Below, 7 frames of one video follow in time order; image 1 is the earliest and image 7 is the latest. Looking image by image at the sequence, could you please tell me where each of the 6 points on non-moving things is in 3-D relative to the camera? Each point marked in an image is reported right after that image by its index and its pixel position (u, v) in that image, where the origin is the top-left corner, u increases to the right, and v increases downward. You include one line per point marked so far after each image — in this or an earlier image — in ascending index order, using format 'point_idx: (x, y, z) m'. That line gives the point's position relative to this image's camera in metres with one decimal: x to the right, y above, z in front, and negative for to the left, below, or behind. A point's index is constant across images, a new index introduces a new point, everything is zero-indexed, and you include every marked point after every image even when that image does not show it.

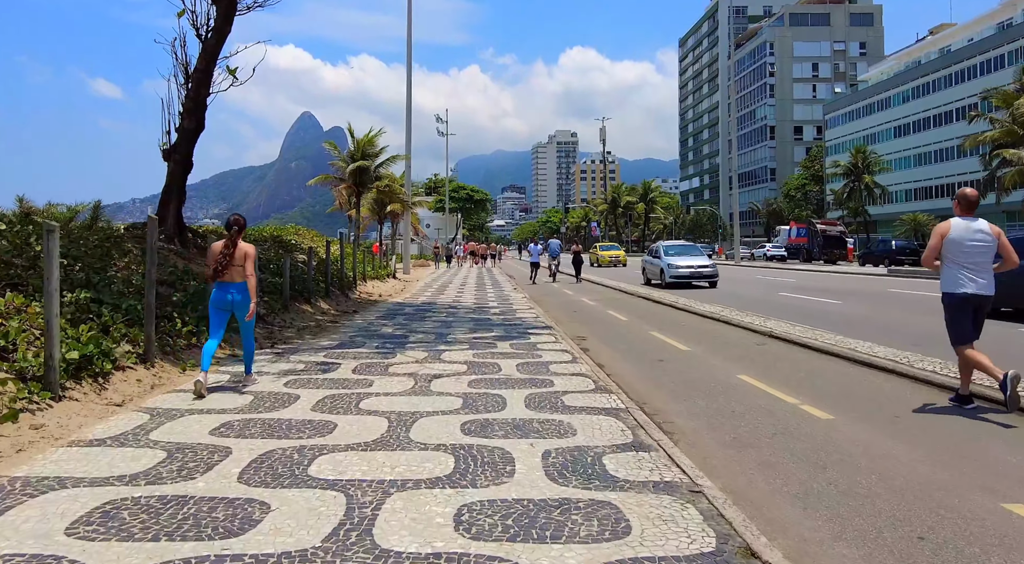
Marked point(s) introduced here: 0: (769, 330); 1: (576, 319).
0: (+4.0, -0.8, +11.6) m
1: (+1.2, -0.8, +14.0) m
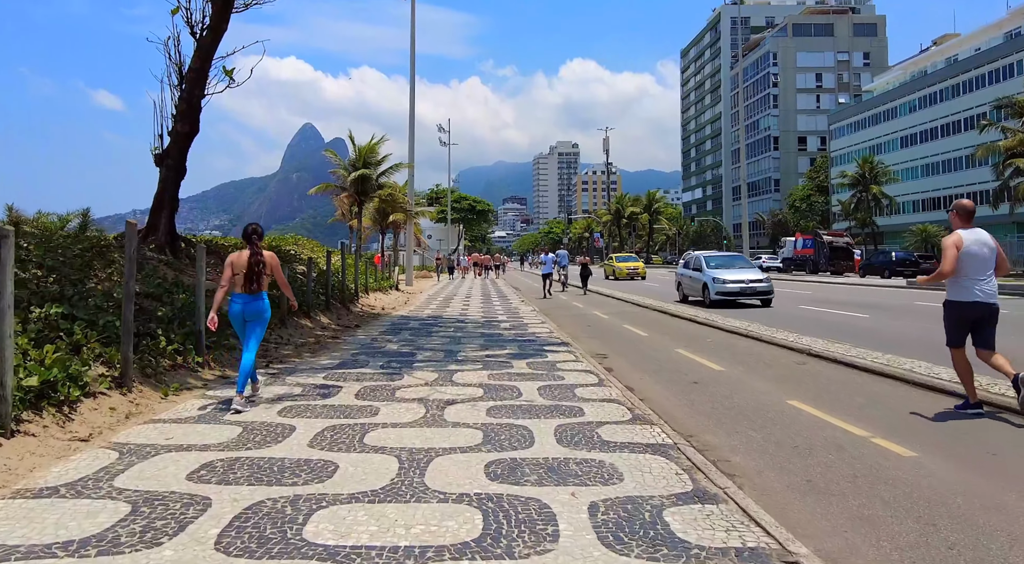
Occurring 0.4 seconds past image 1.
0: (+4.2, -1.0, +10.7) m
1: (+1.4, -1.0, +13.1) m
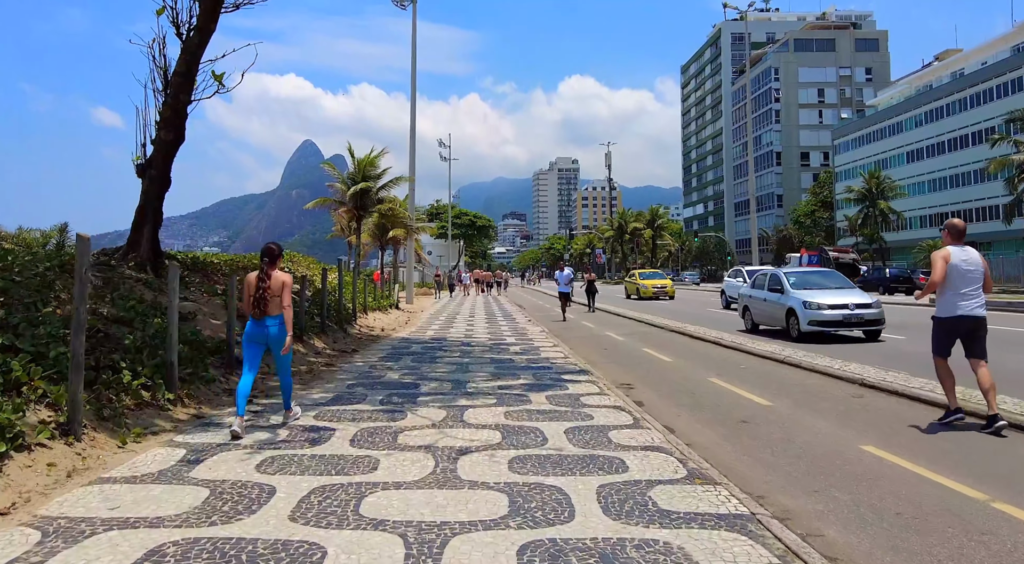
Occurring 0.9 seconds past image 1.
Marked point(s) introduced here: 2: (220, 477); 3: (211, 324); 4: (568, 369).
0: (+4.3, -1.2, +11.5) m
1: (+1.5, -1.3, +13.9) m
2: (-2.0, -1.3, +5.2) m
3: (-4.1, -0.6, +10.6) m
4: (+0.8, -1.2, +11.1) m
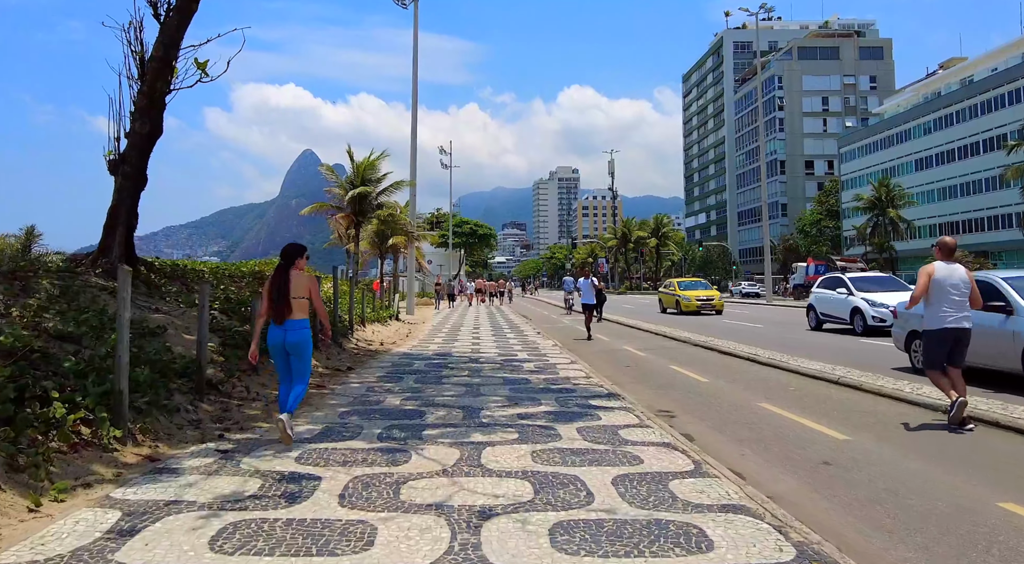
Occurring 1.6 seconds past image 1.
0: (+4.5, -1.3, +10.1) m
1: (+1.7, -1.4, +12.5) m
2: (-1.8, -1.4, +3.8) m
3: (-3.9, -0.7, +9.2) m
4: (+1.0, -1.4, +9.6) m
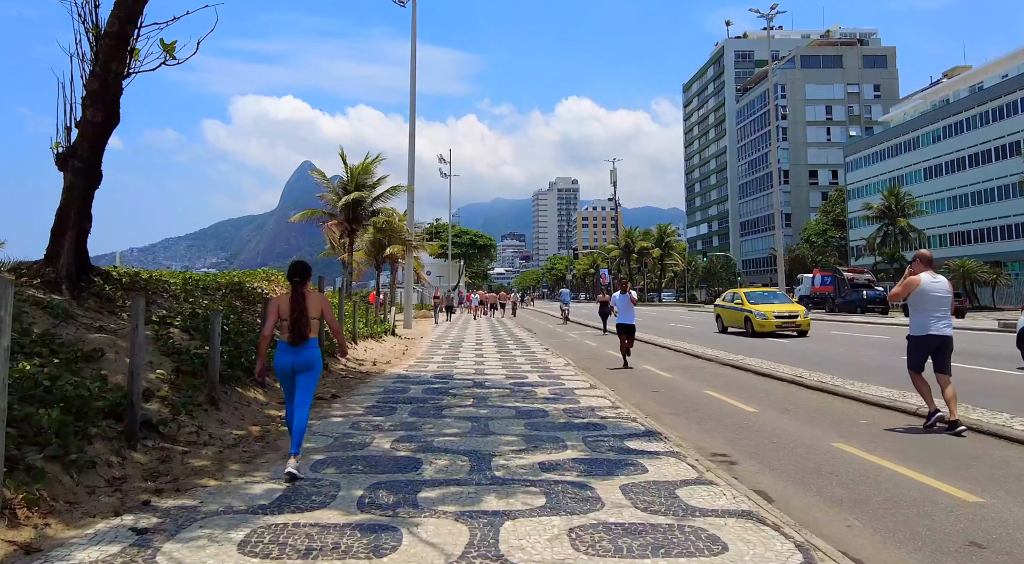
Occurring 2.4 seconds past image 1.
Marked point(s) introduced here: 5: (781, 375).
0: (+4.7, -1.5, +8.4) m
1: (+1.9, -1.6, +10.8) m
2: (-1.6, -1.4, +2.1) m
3: (-3.8, -0.8, +7.5) m
4: (+1.2, -1.5, +7.9) m
5: (+4.5, -1.5, +12.8) m
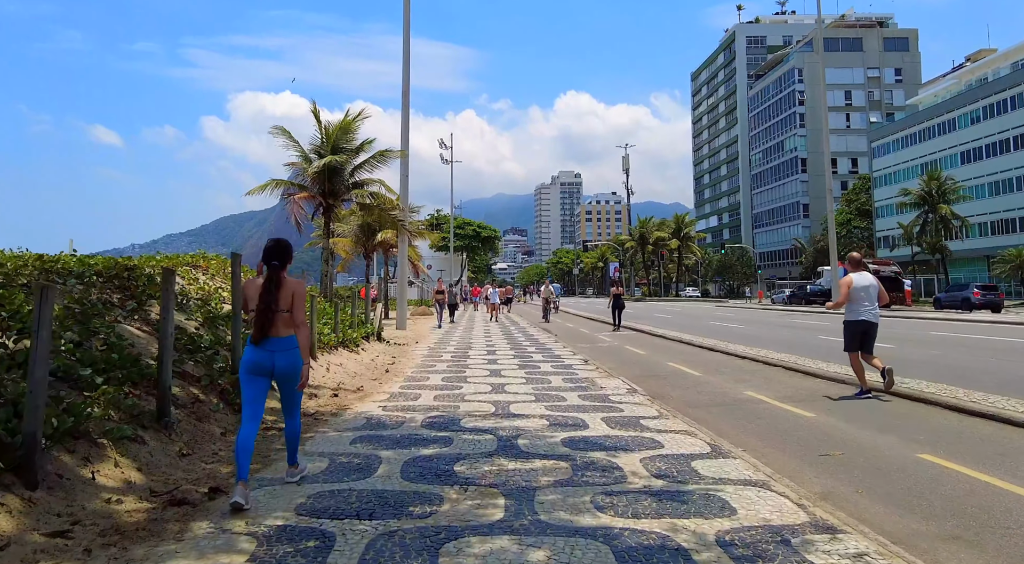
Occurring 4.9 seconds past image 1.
0: (+5.1, -1.3, +3.1) m
1: (+2.4, -1.4, +5.5) m
2: (-1.1, -1.3, -3.1) m
3: (-3.3, -0.7, +2.3) m
4: (+1.7, -1.3, +2.7) m
5: (+4.9, -1.3, +7.6) m
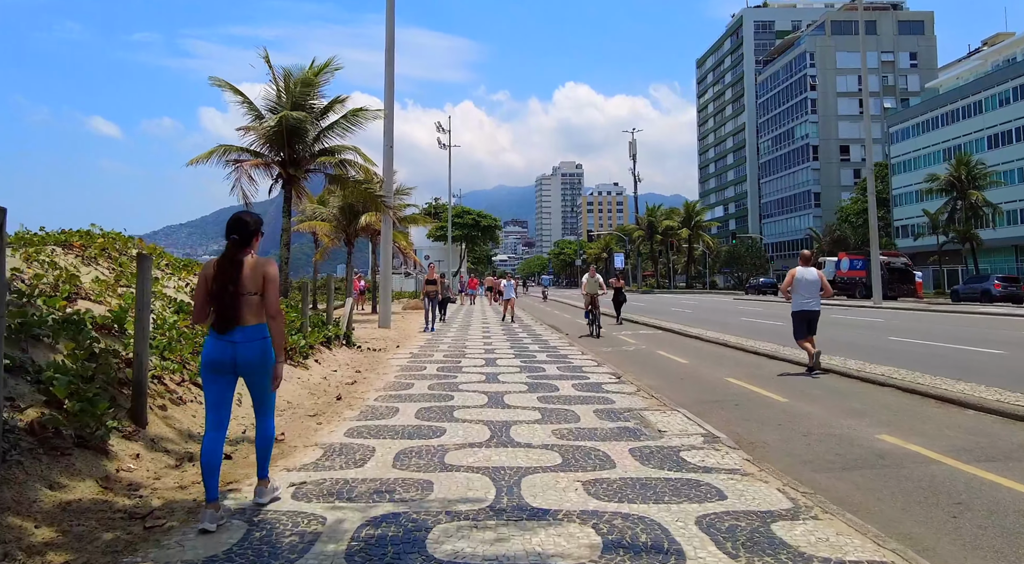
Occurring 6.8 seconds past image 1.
0: (+5.2, -1.2, -0.5) m
1: (+2.4, -1.3, +1.9) m
2: (-1.1, -1.3, -6.8) m
3: (-3.2, -0.6, -1.4) m
4: (+1.7, -1.3, -1.0) m
5: (+5.0, -1.2, +3.9) m
